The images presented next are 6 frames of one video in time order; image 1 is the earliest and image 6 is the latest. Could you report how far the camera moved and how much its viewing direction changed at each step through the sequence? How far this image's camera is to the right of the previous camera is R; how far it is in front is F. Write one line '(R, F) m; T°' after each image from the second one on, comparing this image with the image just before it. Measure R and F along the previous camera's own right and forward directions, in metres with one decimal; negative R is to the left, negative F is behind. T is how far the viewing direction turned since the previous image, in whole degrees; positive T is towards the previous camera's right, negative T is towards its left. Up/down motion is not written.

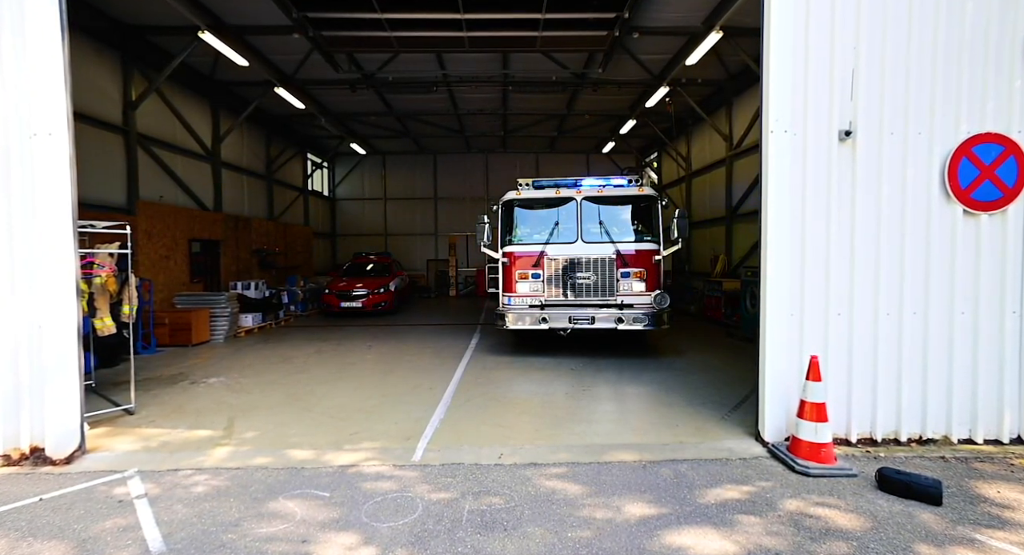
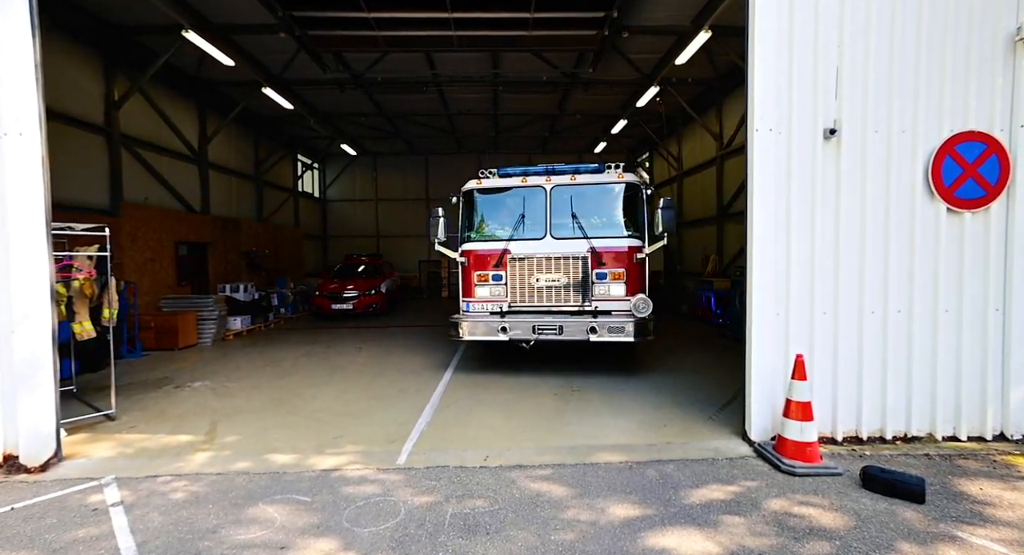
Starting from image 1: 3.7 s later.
(+0.1, 0.0) m; +1°
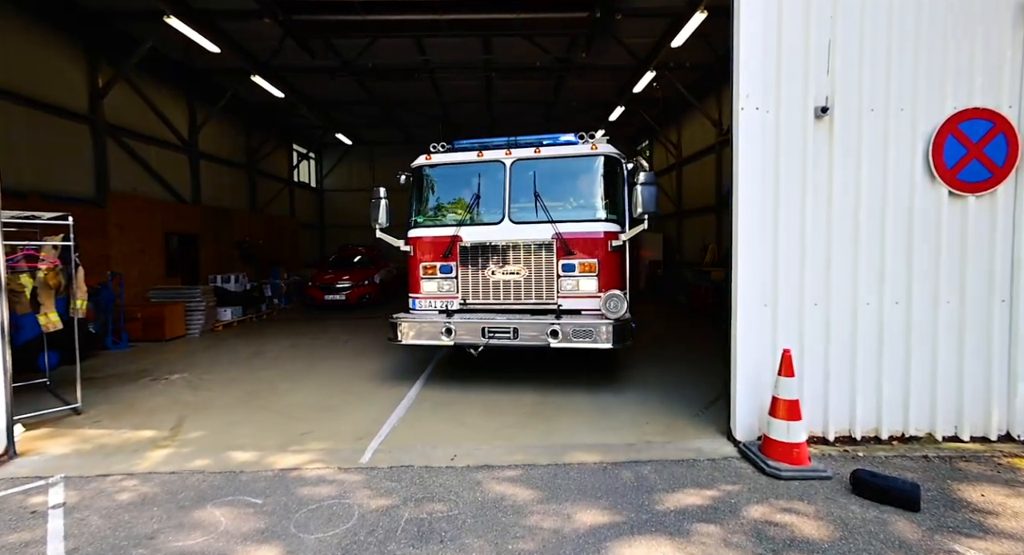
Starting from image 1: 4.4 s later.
(+0.3, +0.2) m; -1°
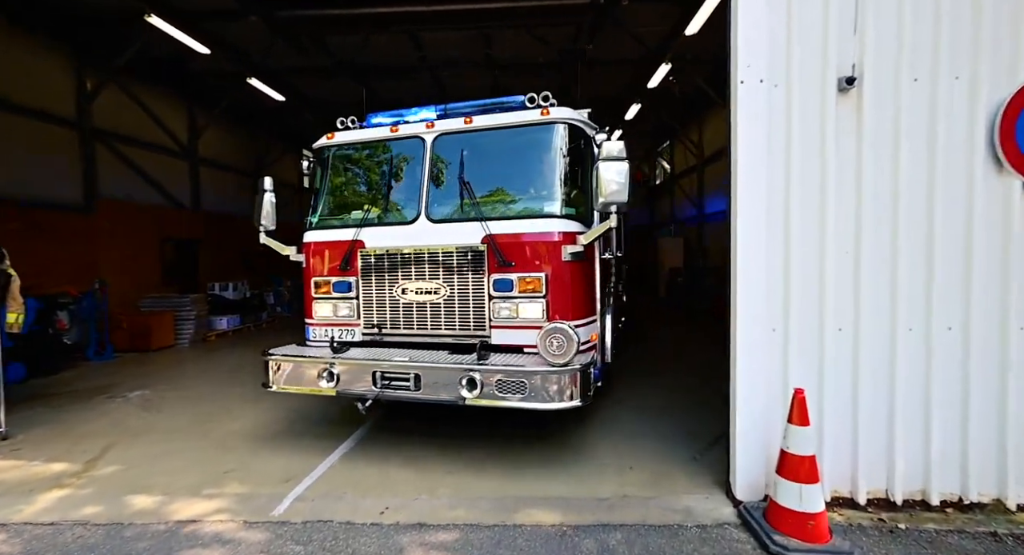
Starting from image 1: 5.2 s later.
(+0.5, +0.7) m; -4°
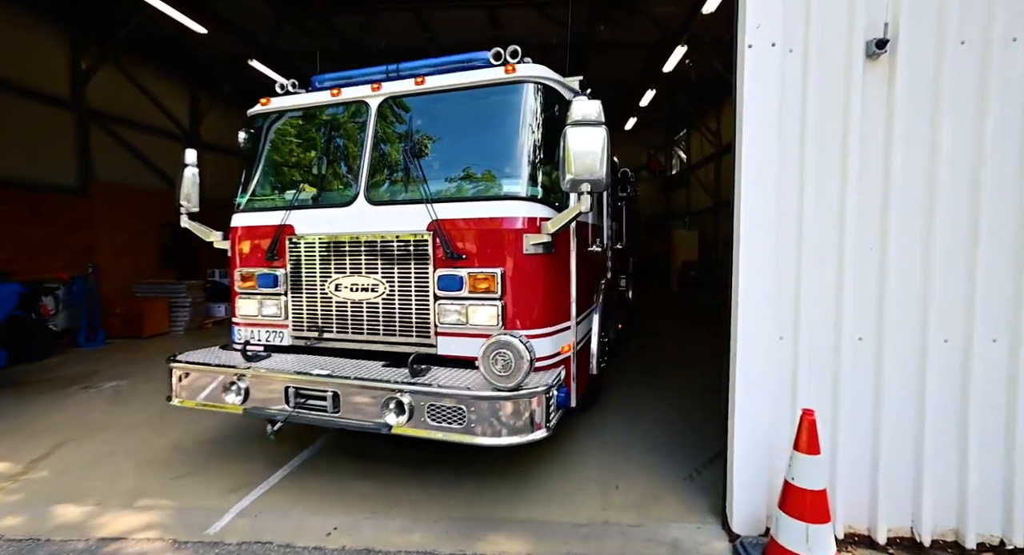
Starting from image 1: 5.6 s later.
(+0.3, +0.4) m; -2°
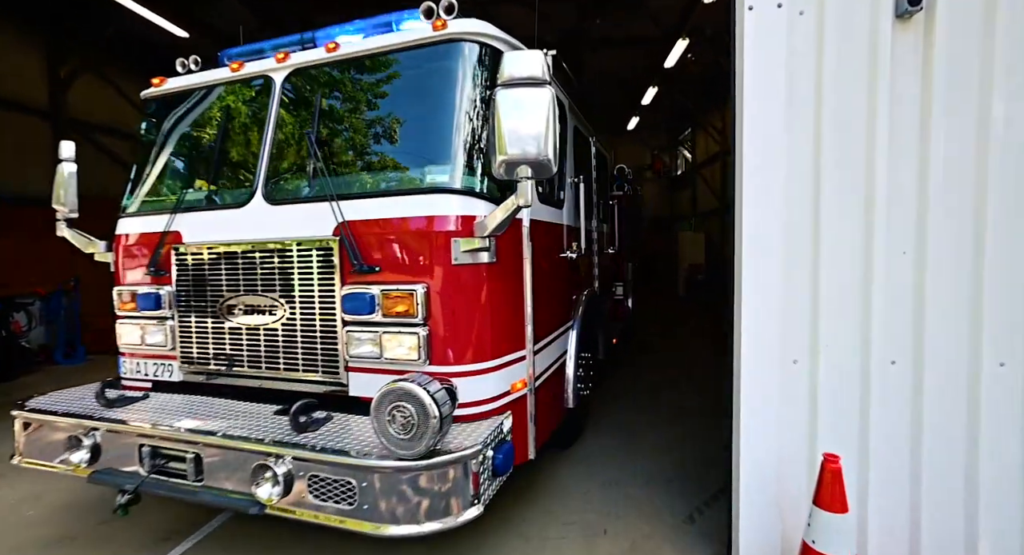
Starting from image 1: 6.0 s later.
(+0.2, +0.4) m; -1°
